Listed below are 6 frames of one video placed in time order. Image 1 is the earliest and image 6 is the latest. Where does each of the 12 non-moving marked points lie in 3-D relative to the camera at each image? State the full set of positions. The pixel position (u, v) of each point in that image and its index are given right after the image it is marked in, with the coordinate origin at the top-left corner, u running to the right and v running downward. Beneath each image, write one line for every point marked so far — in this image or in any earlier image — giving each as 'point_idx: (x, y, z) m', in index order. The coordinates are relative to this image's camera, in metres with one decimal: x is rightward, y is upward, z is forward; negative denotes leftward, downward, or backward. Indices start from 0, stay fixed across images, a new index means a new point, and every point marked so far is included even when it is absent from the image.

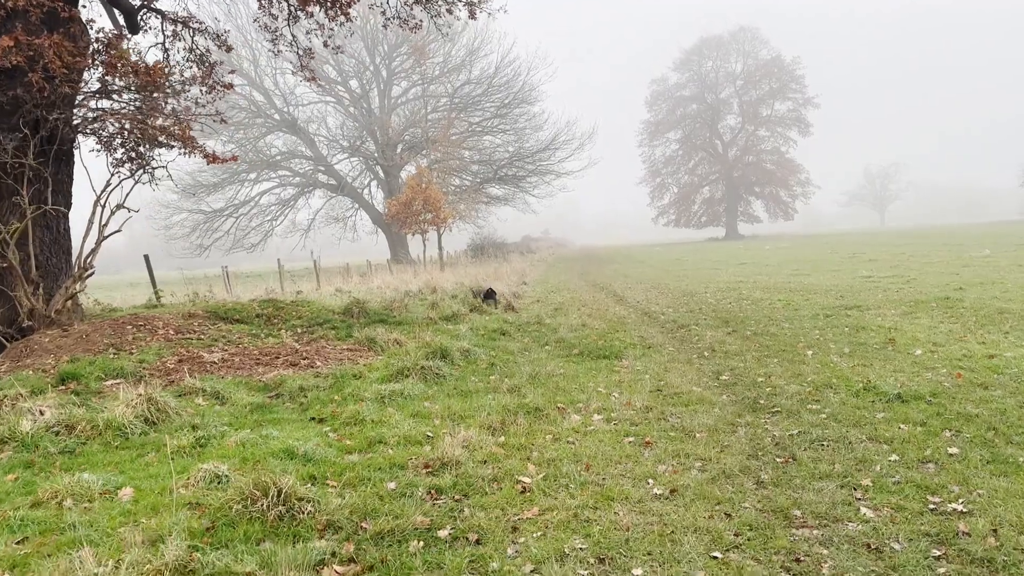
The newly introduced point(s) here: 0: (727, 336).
0: (+2.7, -0.6, +9.8) m
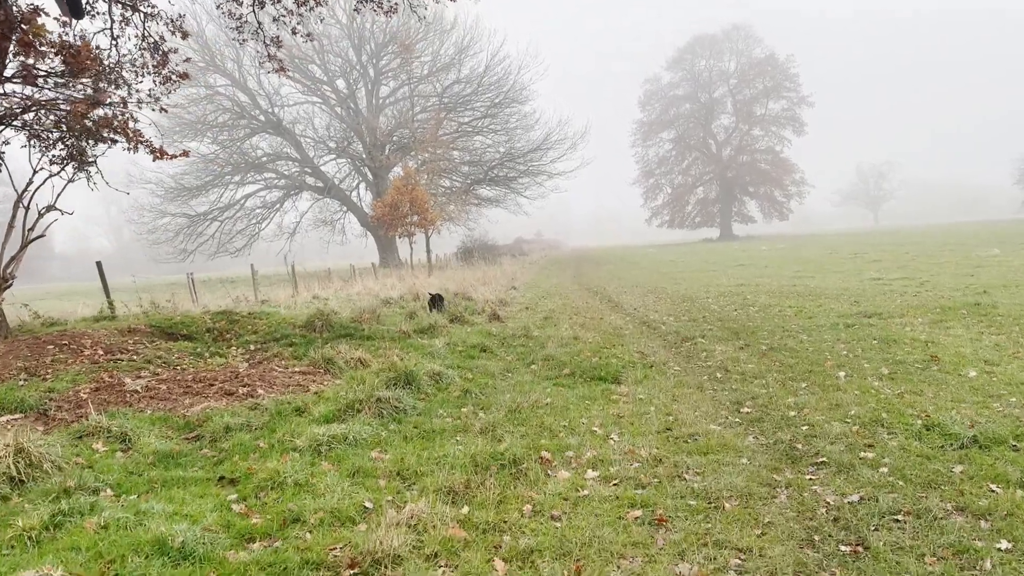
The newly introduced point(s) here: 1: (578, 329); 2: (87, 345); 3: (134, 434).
0: (+2.5, -0.7, +8.6) m
1: (+0.9, -0.6, +11.4) m
2: (-4.6, -0.6, +8.7) m
3: (-2.7, -1.0, +5.6) m
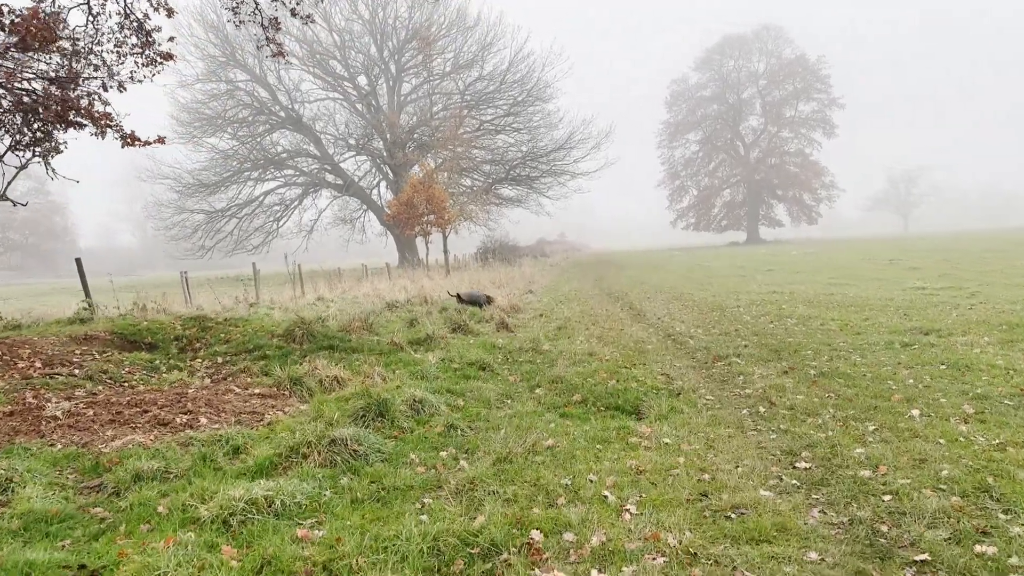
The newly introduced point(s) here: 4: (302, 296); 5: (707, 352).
0: (+2.5, -0.8, +7.3) m
1: (+1.0, -0.7, +10.1) m
2: (-4.6, -0.6, +7.6) m
3: (-2.7, -1.1, +4.5) m
4: (-5.0, -0.2, +19.3) m
5: (+2.2, -0.7, +9.1) m
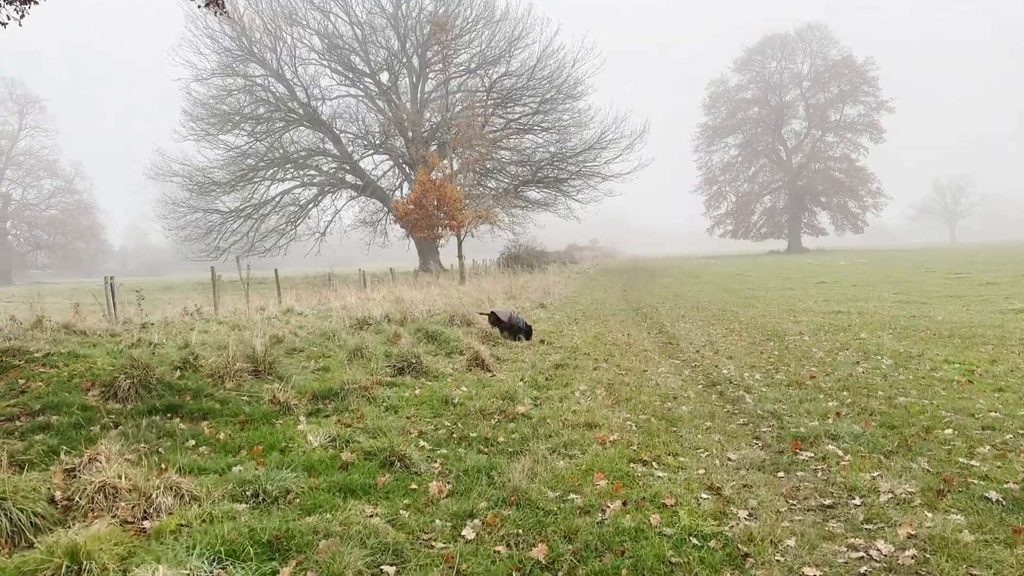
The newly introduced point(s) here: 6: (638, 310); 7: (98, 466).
0: (+2.1, -1.0, +3.8) m
1: (+0.7, -0.9, +6.7) m
2: (-5.0, -0.8, +4.4) m
3: (-3.3, -1.2, +1.2) m
4: (-4.9, -0.4, +16.2) m
5: (+1.9, -1.0, +5.7) m
6: (+2.9, -0.5, +18.0) m
7: (-2.2, -0.9, +4.3) m
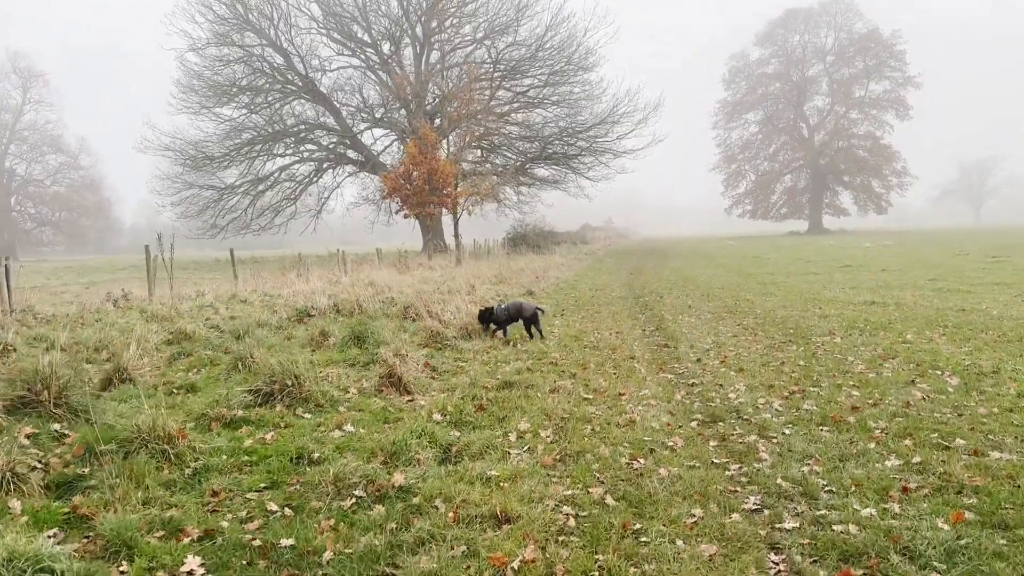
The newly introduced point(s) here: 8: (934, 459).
0: (+1.4, -1.1, +1.5) m
1: (+0.2, -0.9, +4.4) m
2: (-5.6, -0.8, +2.3) m
3: (-4.0, -1.3, -0.9) m
4: (-5.3, -0.1, +14.0) m
5: (+1.3, -1.0, +3.4) m
6: (+2.5, -0.2, +15.7) m
7: (-2.8, -0.9, +2.1) m
8: (+2.3, -0.9, +4.4) m
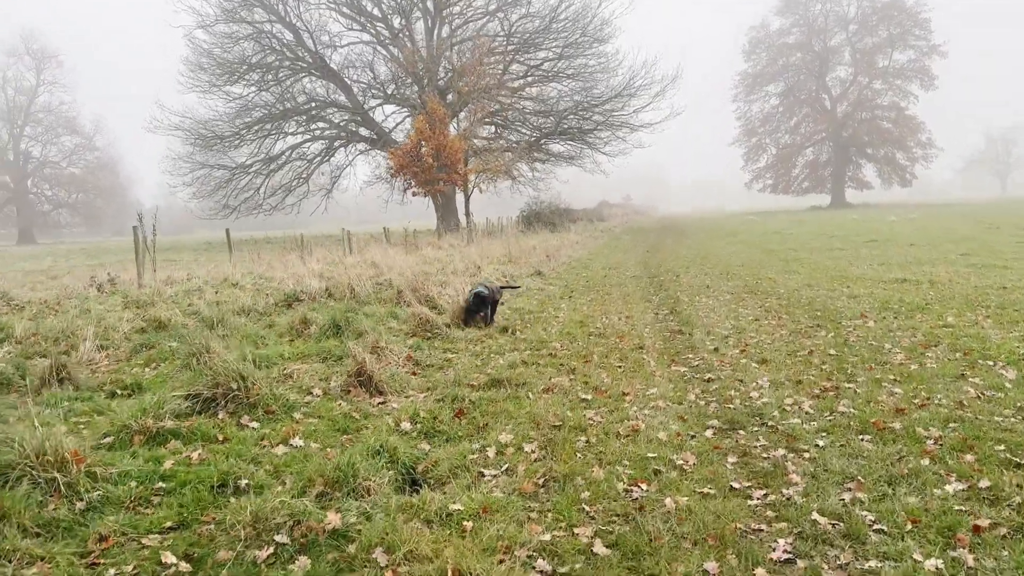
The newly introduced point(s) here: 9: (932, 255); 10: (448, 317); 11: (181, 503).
0: (+1.2, -1.1, +0.7) m
1: (0.0, -0.9, +3.6) m
2: (-5.8, -0.8, +1.6) m
3: (-4.2, -1.4, -1.6) m
4: (-5.2, +0.2, +13.4) m
5: (+1.1, -1.0, +2.6) m
6: (+2.7, +0.2, +14.8) m
7: (-3.0, -1.0, +1.4) m
8: (+2.2, -0.8, +3.6) m
9: (+10.0, +0.8, +19.0) m
10: (-0.7, -0.3, +8.4) m
11: (-1.3, -0.9, +3.3) m
